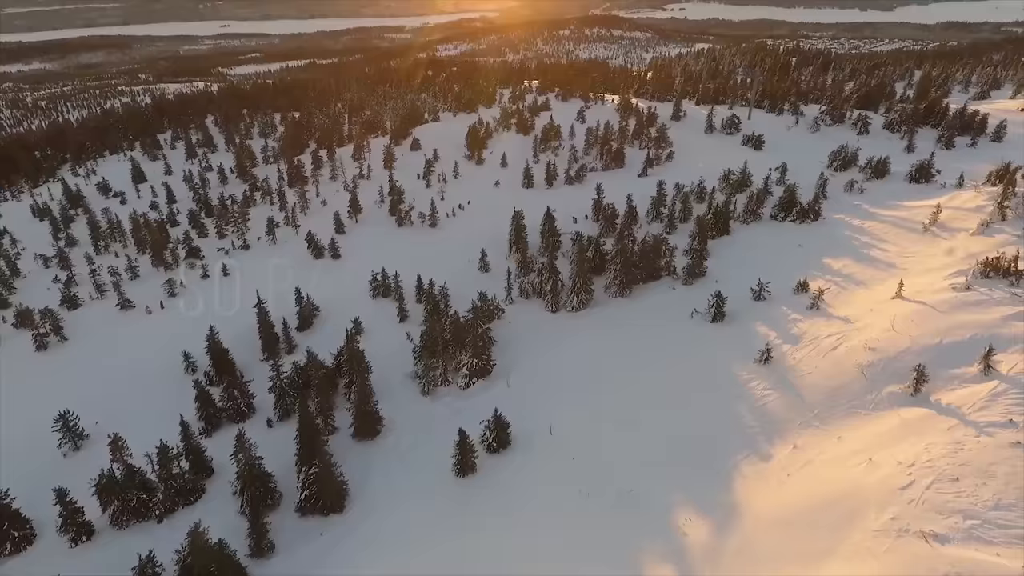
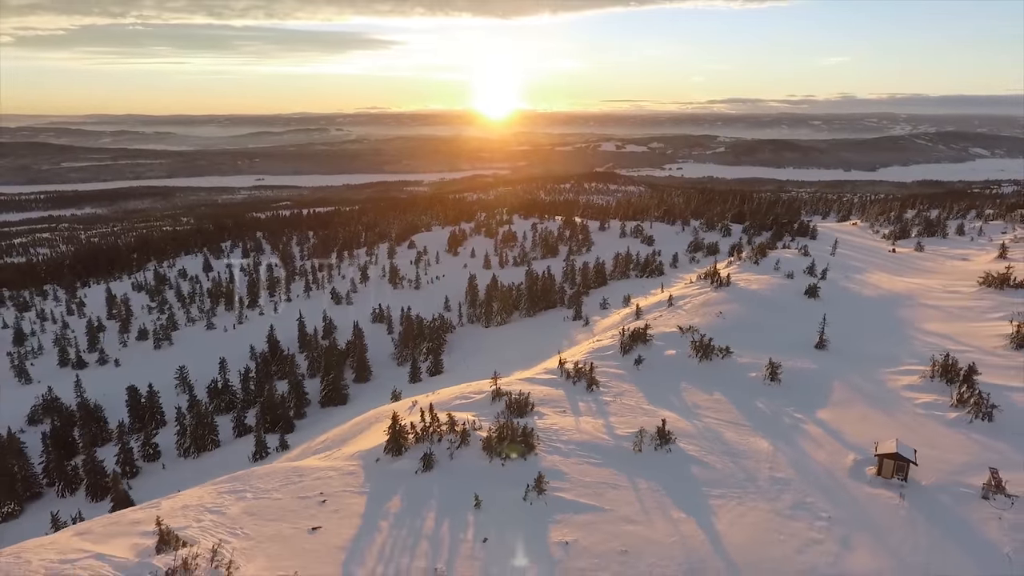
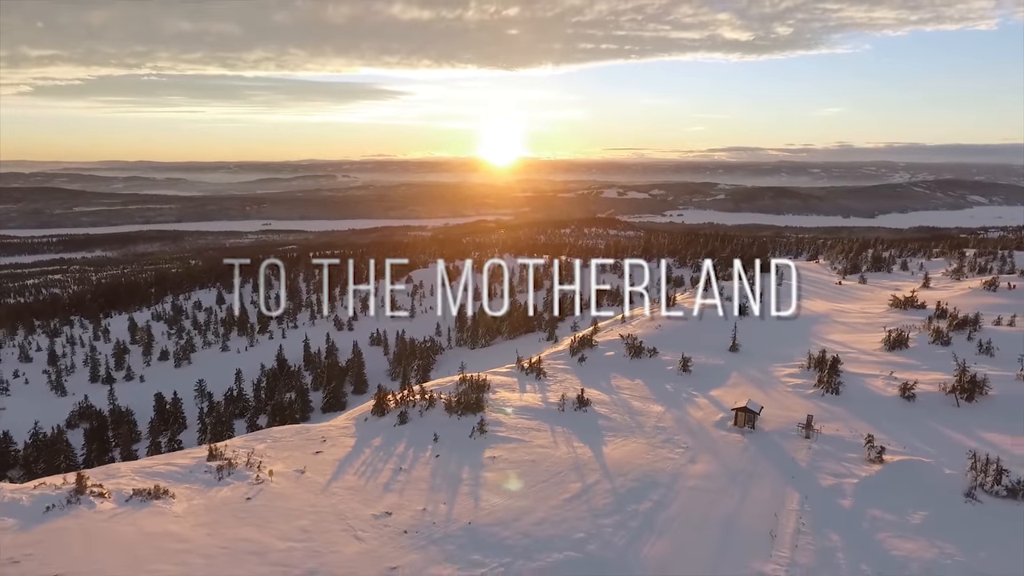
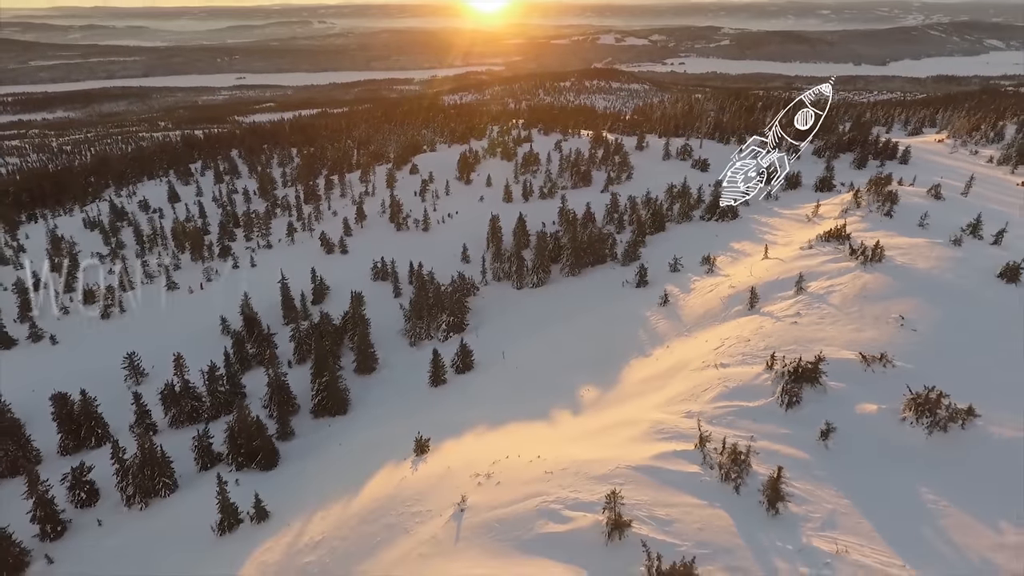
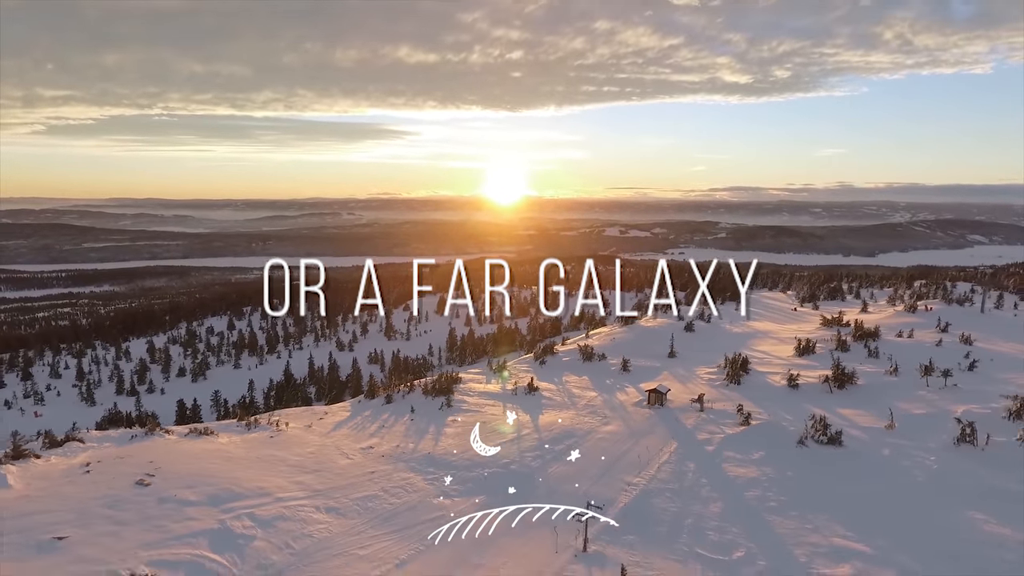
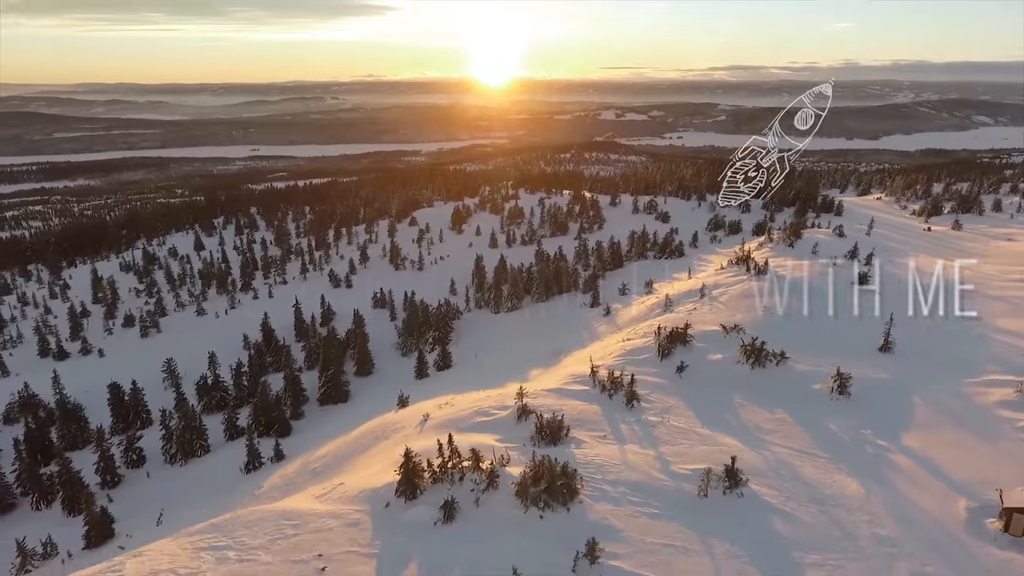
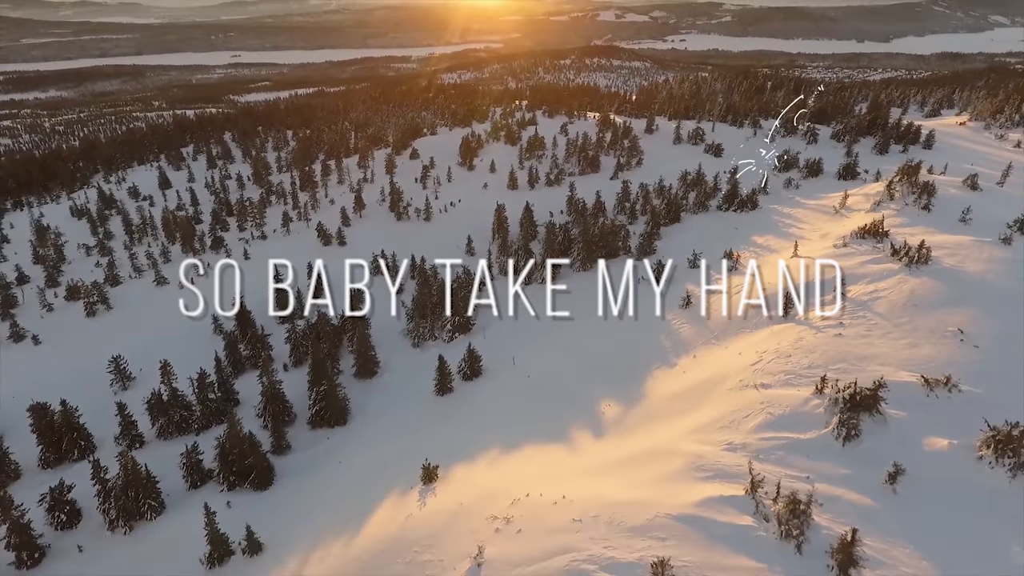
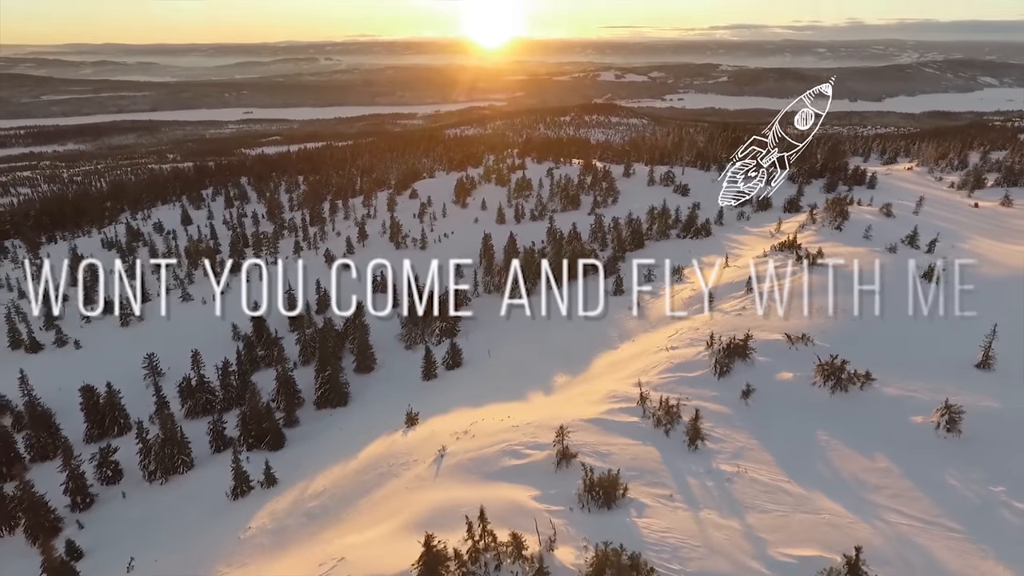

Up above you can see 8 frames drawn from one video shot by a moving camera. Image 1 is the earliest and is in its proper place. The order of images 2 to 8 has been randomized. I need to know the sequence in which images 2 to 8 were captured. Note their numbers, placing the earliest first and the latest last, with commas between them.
7, 4, 8, 6, 2, 3, 5
